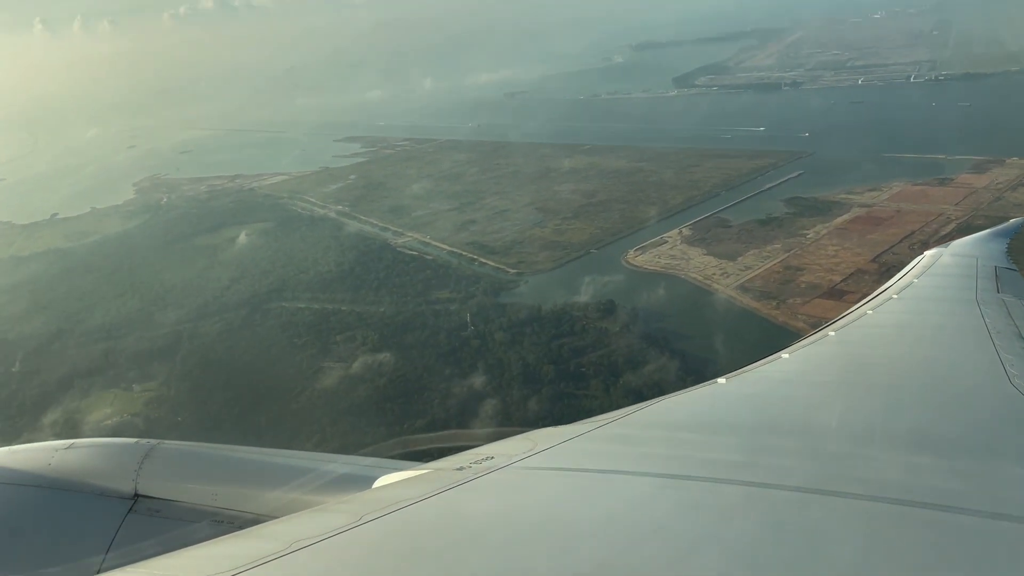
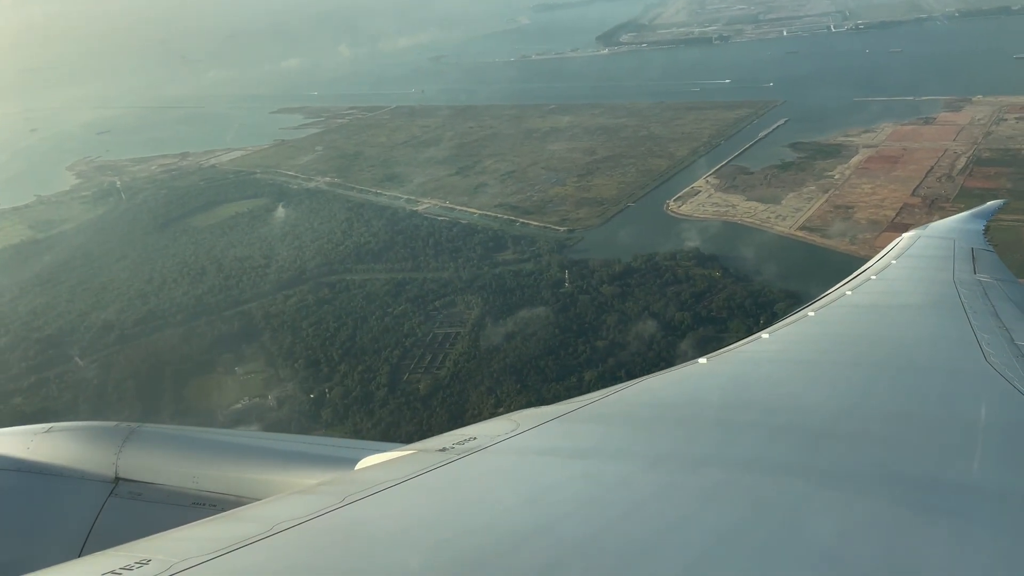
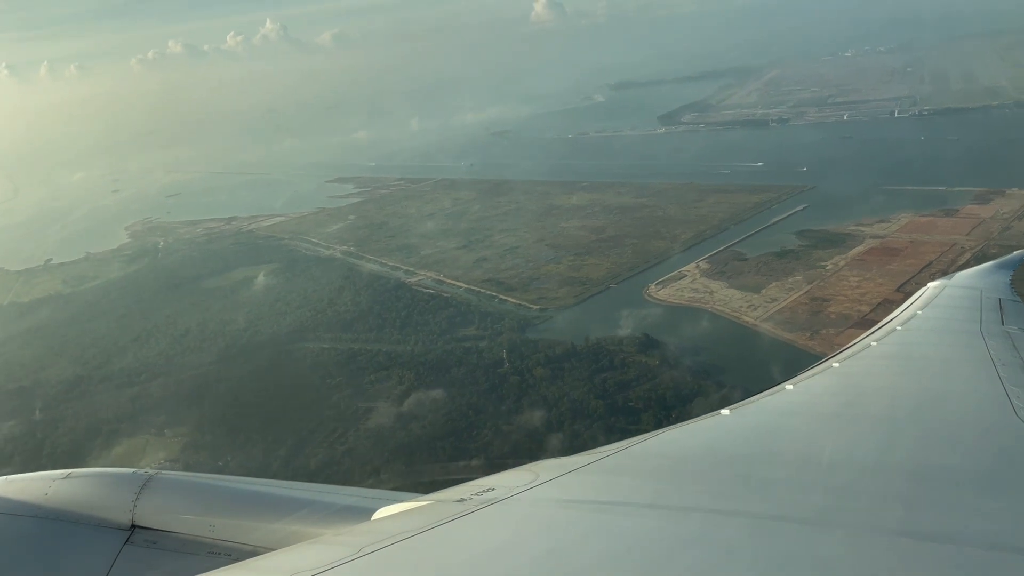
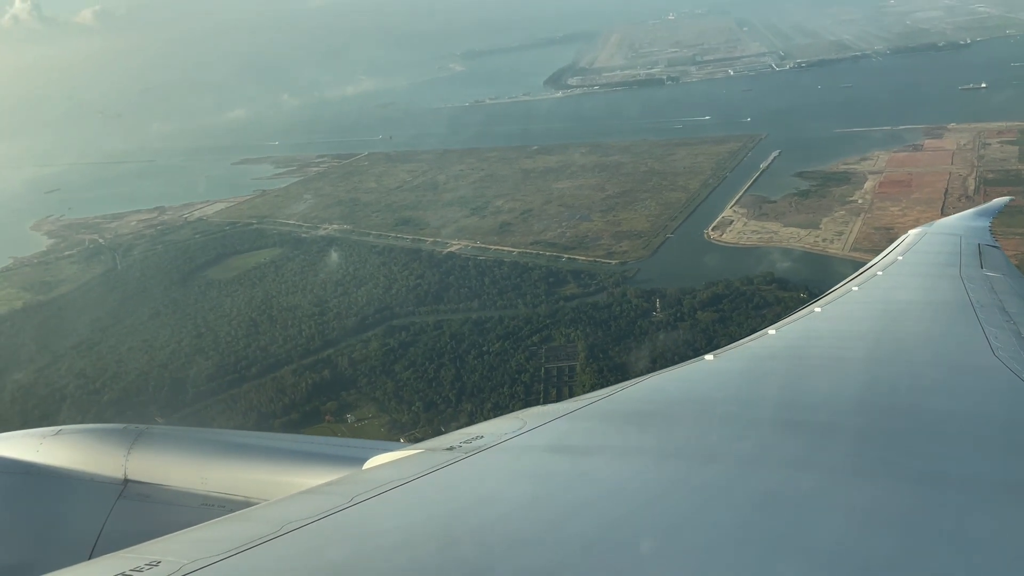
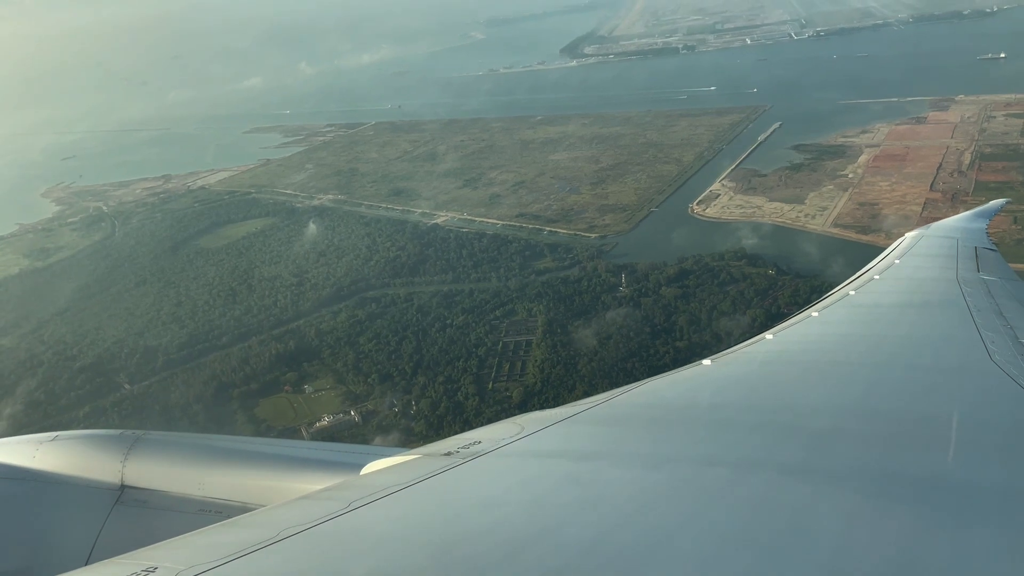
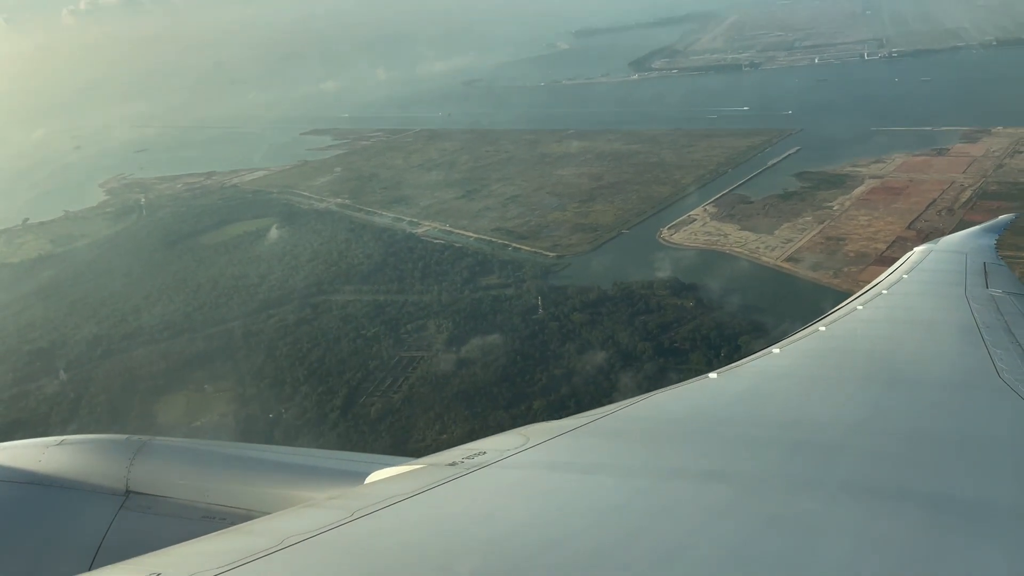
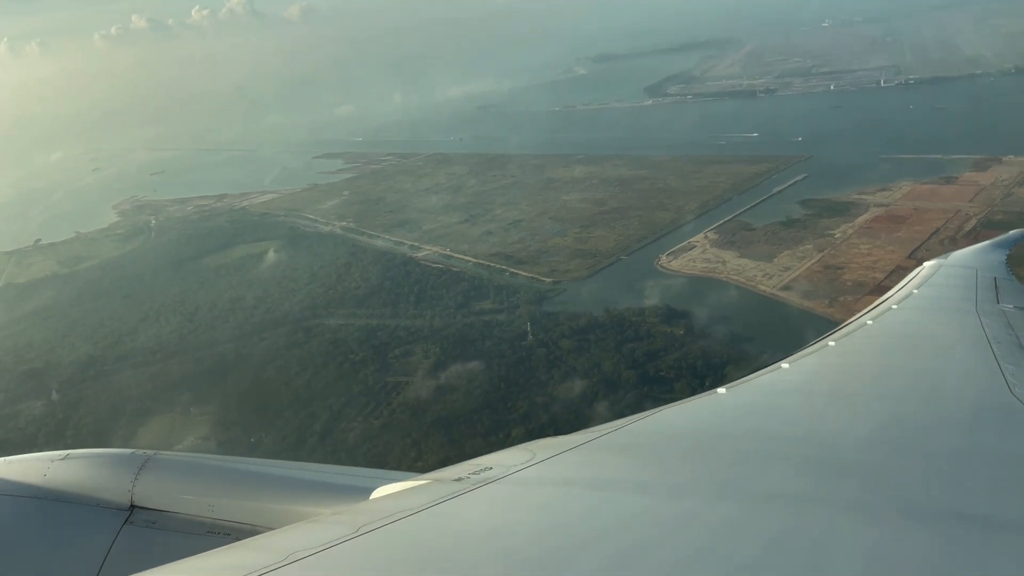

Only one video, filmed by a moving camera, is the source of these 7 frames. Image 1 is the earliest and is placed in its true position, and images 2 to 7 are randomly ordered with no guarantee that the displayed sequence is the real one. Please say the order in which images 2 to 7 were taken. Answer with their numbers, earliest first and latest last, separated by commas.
3, 7, 6, 2, 5, 4
